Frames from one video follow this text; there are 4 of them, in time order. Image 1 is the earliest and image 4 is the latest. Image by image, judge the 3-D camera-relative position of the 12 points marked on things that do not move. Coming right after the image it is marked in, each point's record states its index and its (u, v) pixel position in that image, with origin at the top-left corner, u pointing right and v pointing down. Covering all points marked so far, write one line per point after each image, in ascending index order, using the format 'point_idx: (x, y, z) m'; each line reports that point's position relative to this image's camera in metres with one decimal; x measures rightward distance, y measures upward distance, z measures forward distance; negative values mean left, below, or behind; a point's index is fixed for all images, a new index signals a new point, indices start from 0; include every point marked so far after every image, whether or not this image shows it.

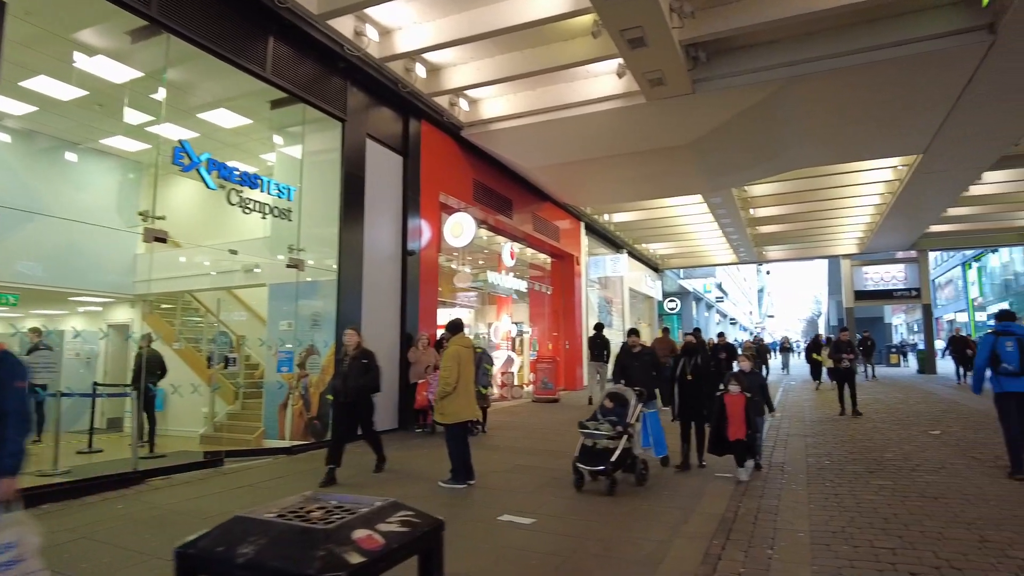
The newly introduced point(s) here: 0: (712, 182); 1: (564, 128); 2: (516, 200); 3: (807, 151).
0: (+3.8, +2.1, +12.4) m
1: (+0.8, +2.6, +10.5) m
2: (+0.1, +1.9, +13.8) m
3: (+5.1, +2.4, +11.4) m
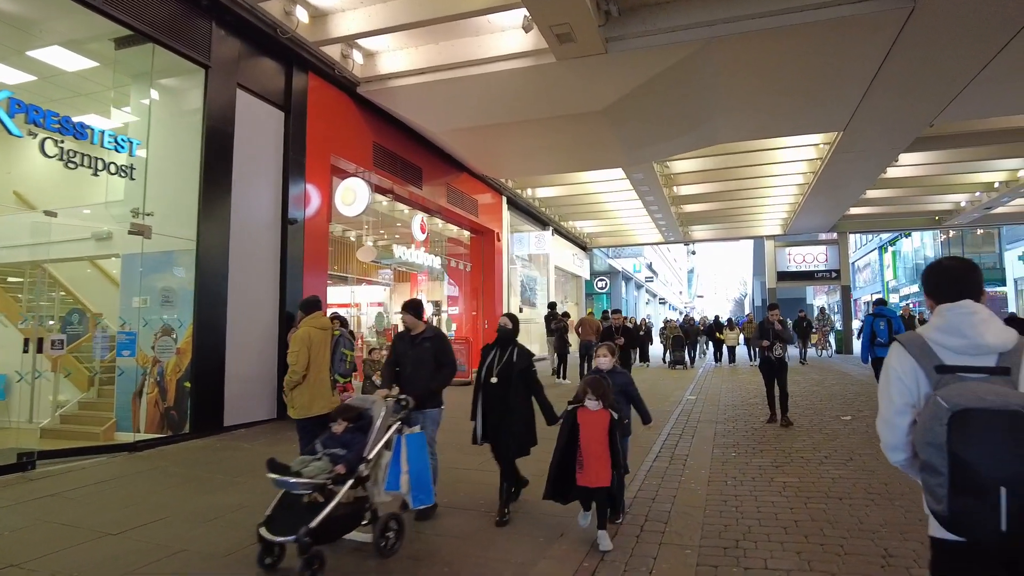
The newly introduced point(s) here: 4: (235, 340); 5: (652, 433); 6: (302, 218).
0: (+2.2, +2.5, +11.8) m
1: (-0.6, +2.9, +9.6) m
2: (-1.7, +2.3, +12.9) m
3: (+3.6, +2.8, +10.9) m
4: (-3.4, -0.6, +8.0) m
5: (+1.6, -1.7, +7.5) m
6: (-2.9, +1.0, +9.2) m
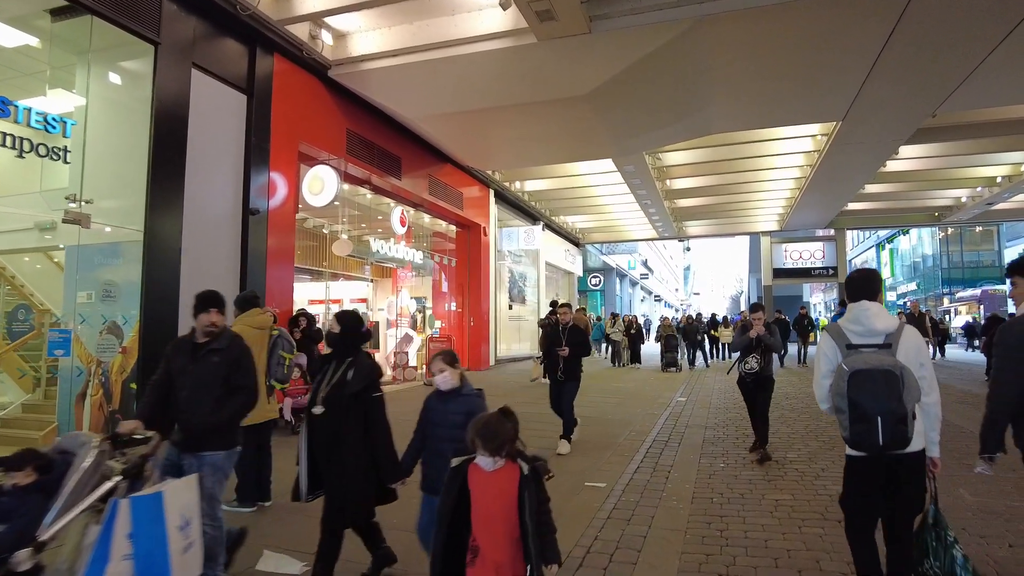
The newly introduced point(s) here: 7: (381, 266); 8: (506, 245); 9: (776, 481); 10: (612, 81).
0: (+1.9, +2.5, +11.2) m
1: (-0.9, +3.0, +9.1) m
2: (-2.0, +2.4, +12.3) m
3: (+3.3, +2.8, +10.3) m
4: (-3.7, -0.6, +7.4) m
5: (+1.3, -1.6, +7.0) m
6: (-3.2, +1.0, +8.6) m
7: (-2.7, +0.5, +13.3) m
8: (-0.2, +1.2, +18.6) m
9: (+2.1, -1.5, +5.1) m
10: (+1.4, +2.9, +9.0) m
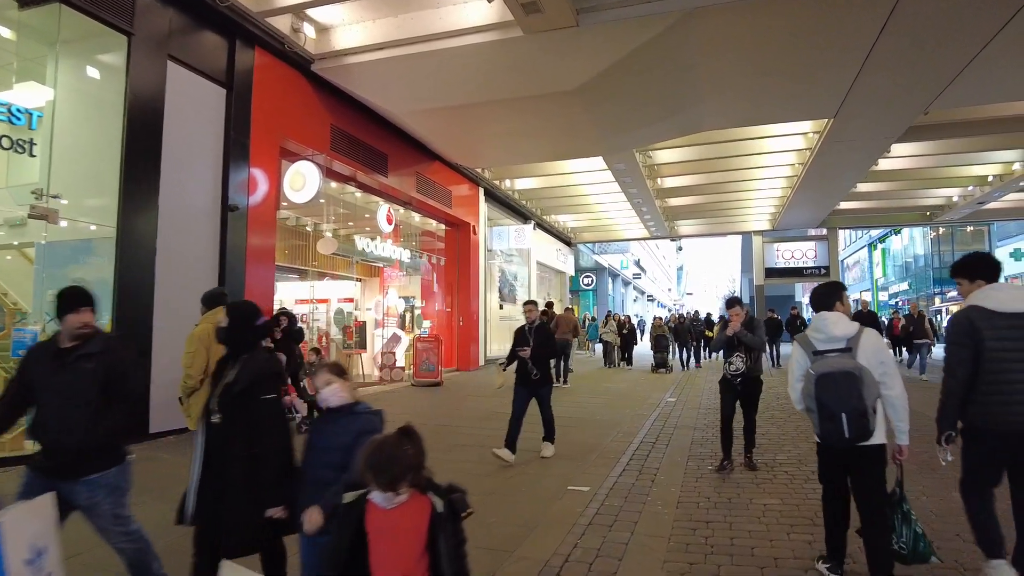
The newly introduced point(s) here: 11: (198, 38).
0: (+1.7, +2.6, +11.1) m
1: (-1.1, +3.0, +8.9) m
2: (-2.2, +2.4, +12.1) m
3: (+3.1, +2.8, +10.2) m
4: (-3.8, -0.6, +7.2) m
5: (+1.1, -1.6, +6.8) m
6: (-3.4, +1.1, +8.4) m
7: (-2.9, +0.5, +13.1) m
8: (-0.4, +1.2, +18.4) m
9: (+1.9, -1.5, +4.9) m
10: (+1.2, +2.9, +8.9) m
11: (-3.8, +3.0, +7.9) m
